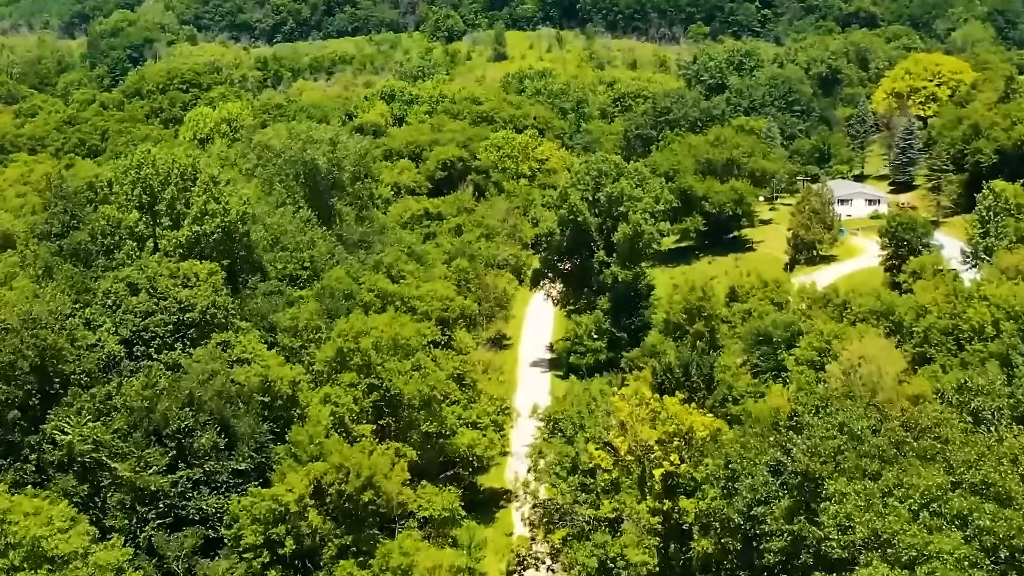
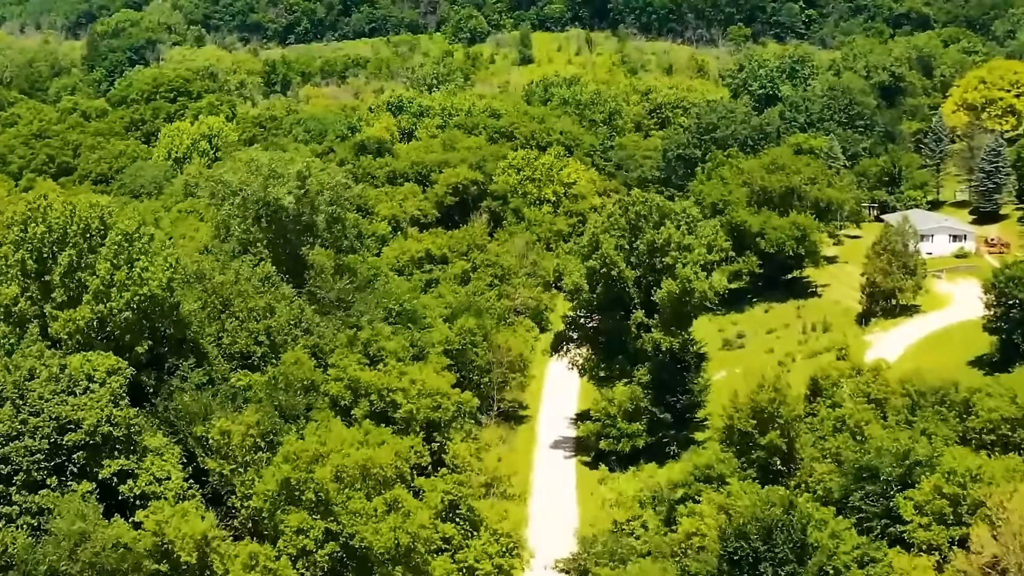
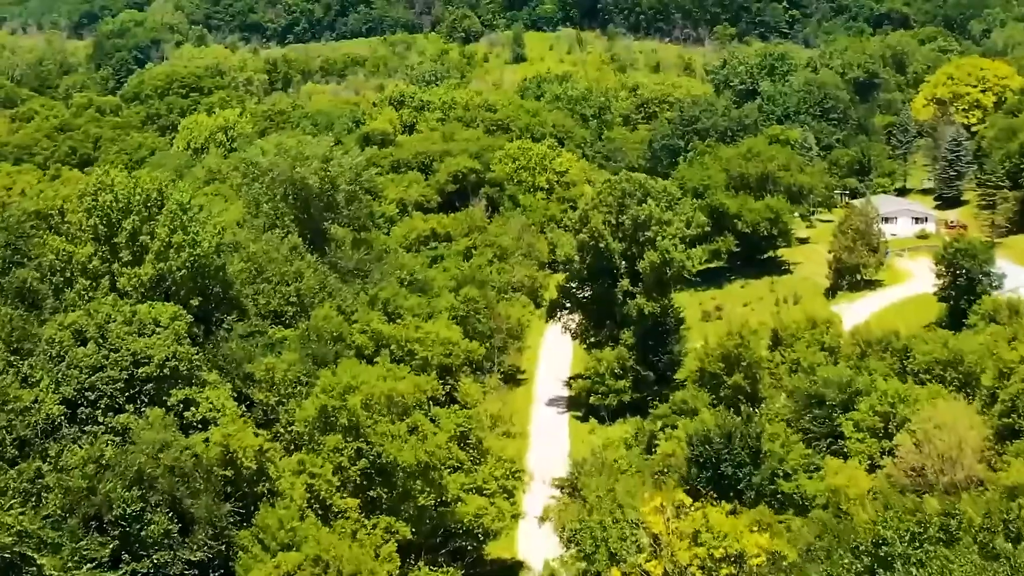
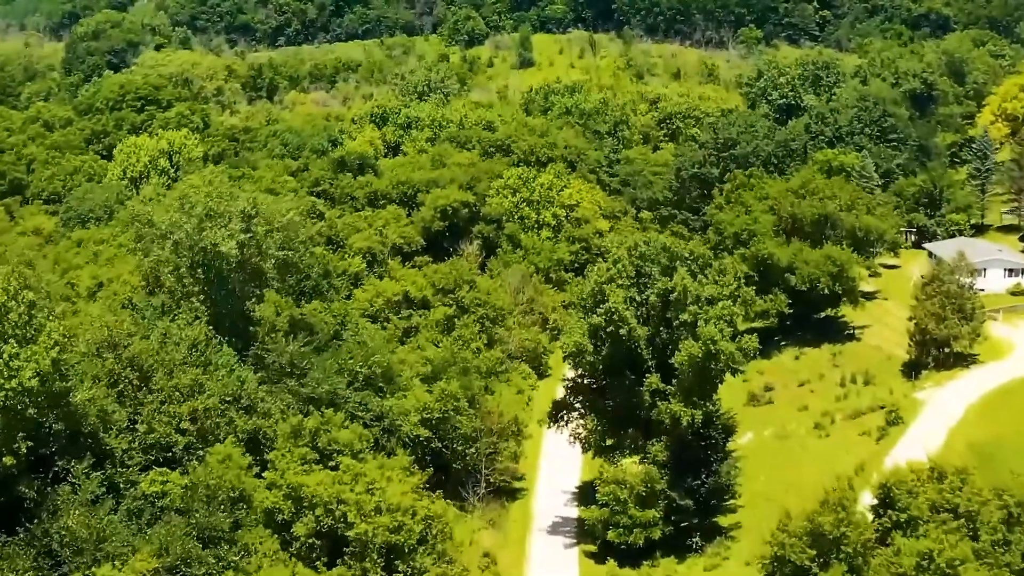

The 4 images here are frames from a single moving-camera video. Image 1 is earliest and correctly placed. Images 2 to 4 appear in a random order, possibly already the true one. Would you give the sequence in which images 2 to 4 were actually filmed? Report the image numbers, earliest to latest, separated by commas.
3, 2, 4
